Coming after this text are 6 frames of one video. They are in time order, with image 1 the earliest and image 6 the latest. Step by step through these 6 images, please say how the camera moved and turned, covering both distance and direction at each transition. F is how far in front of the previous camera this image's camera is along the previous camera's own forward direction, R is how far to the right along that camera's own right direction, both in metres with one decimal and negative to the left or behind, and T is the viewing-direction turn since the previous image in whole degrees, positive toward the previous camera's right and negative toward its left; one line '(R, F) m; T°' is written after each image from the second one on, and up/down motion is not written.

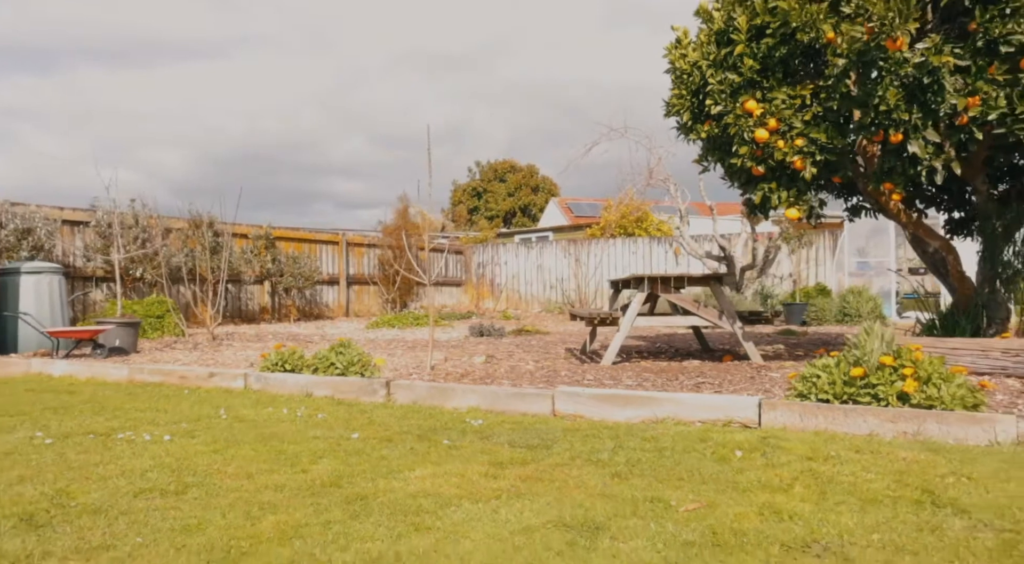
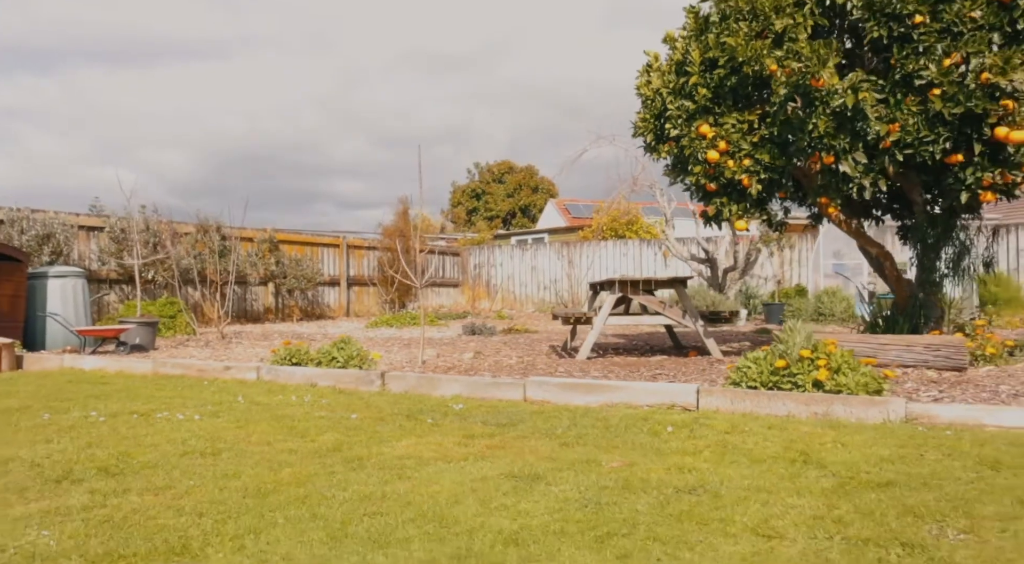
(+0.2, -0.9) m; 0°
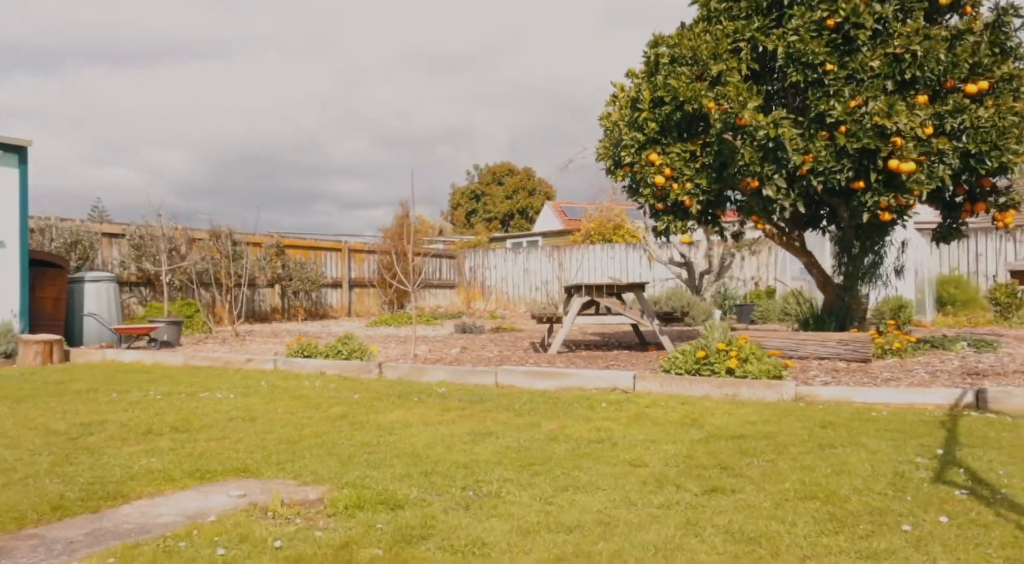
(+0.2, -1.4) m; 0°
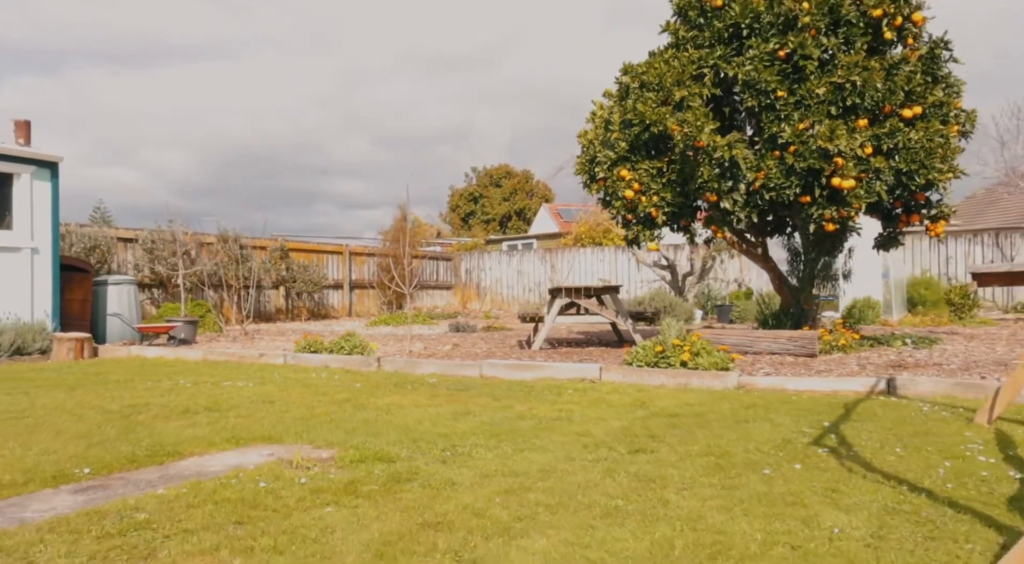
(+0.2, -1.1) m; 0°
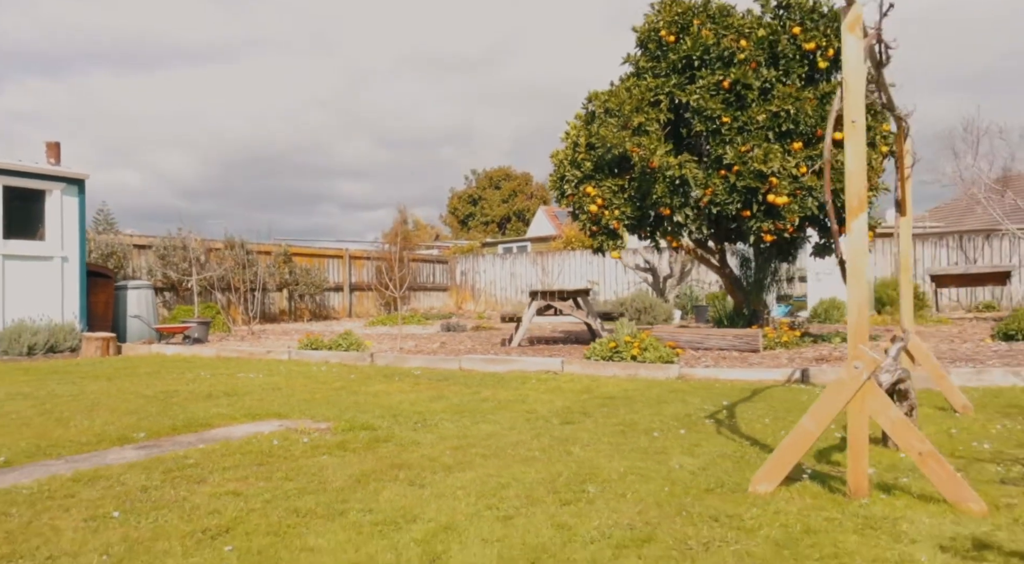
(+0.3, -1.3) m; 0°
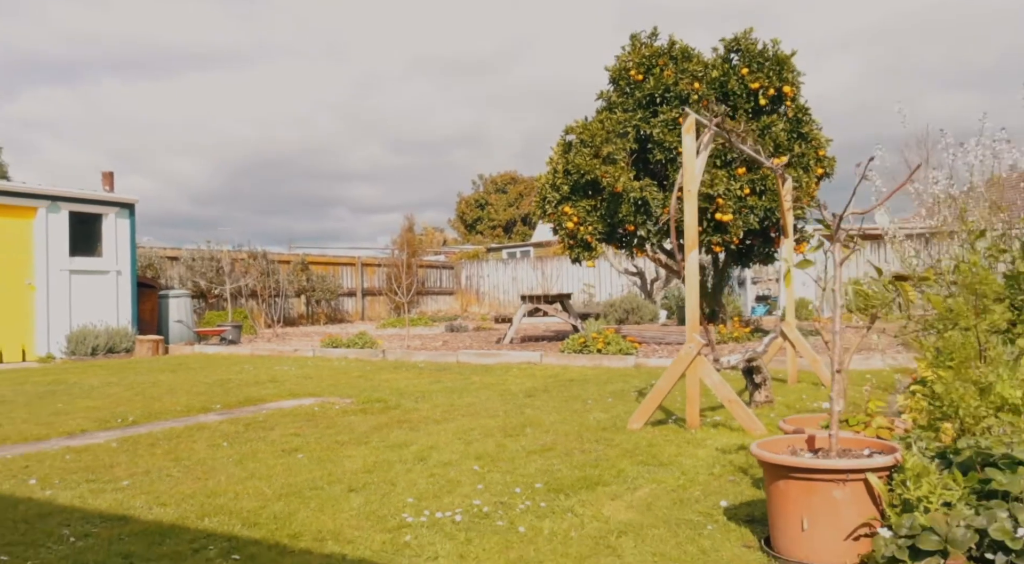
(+0.3, -2.0) m; -1°
